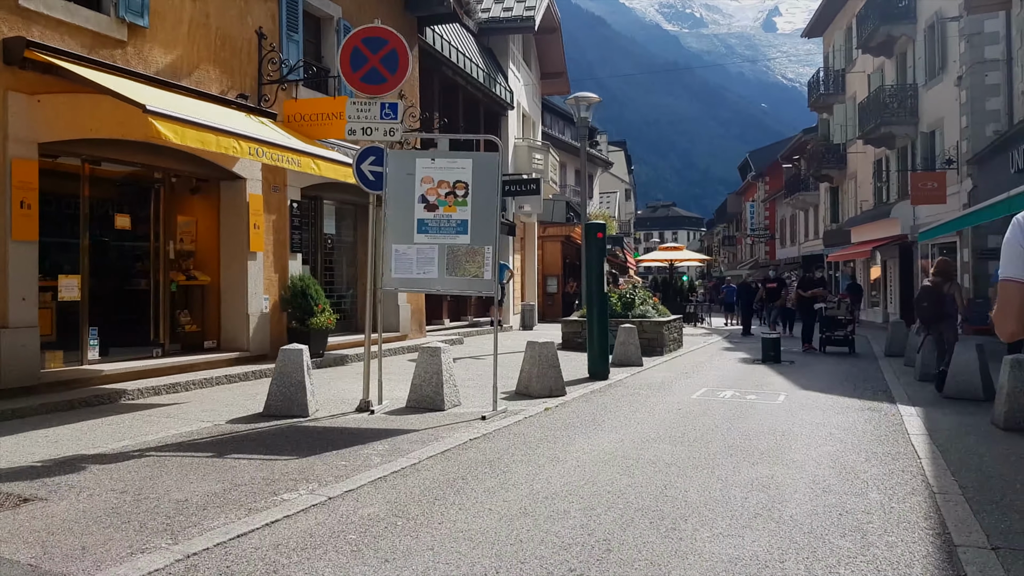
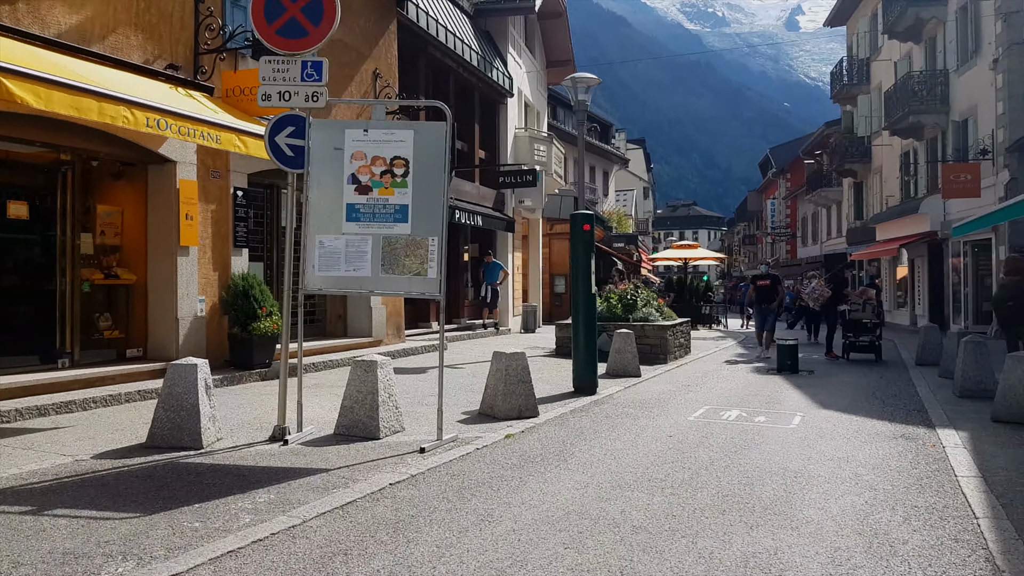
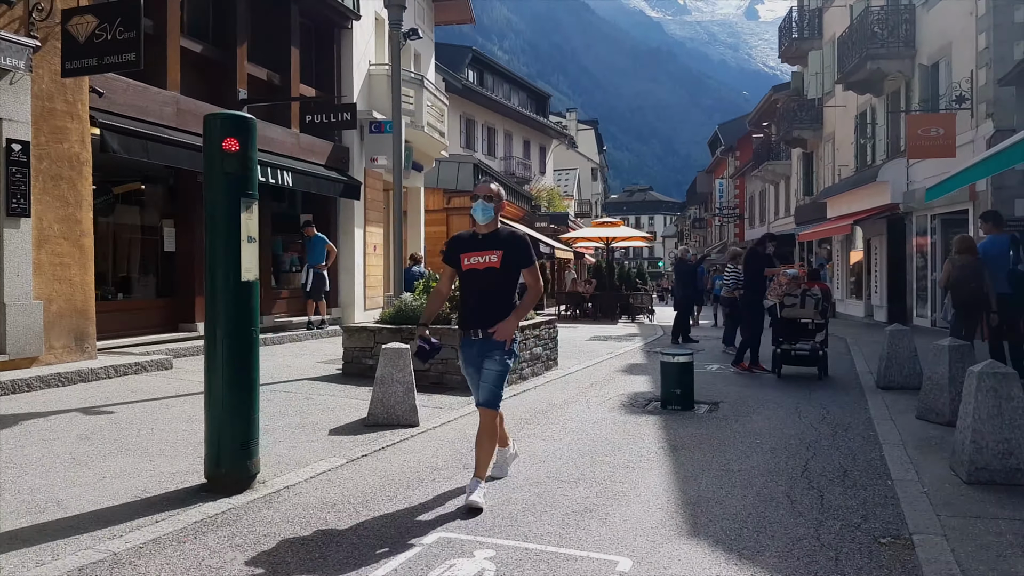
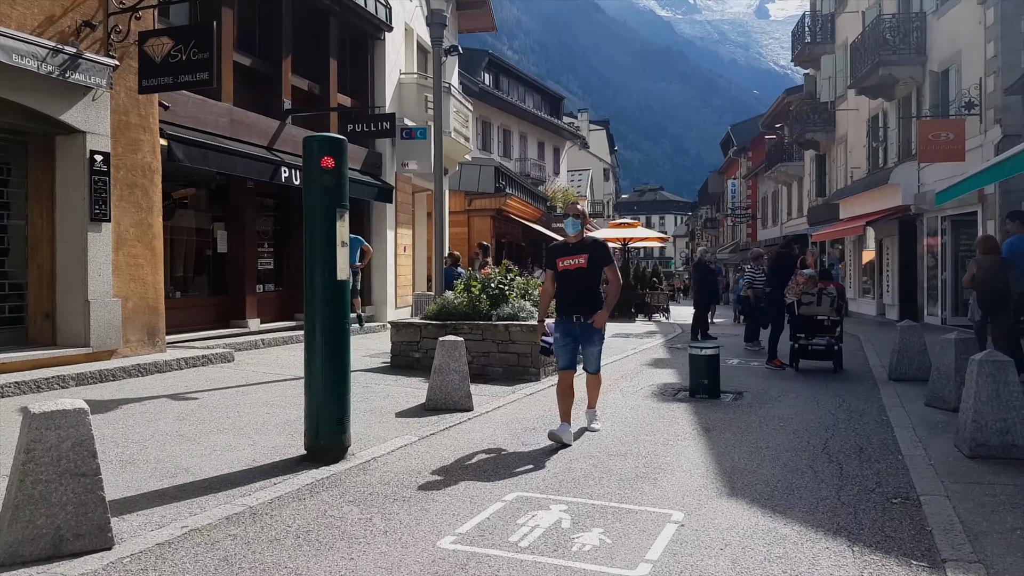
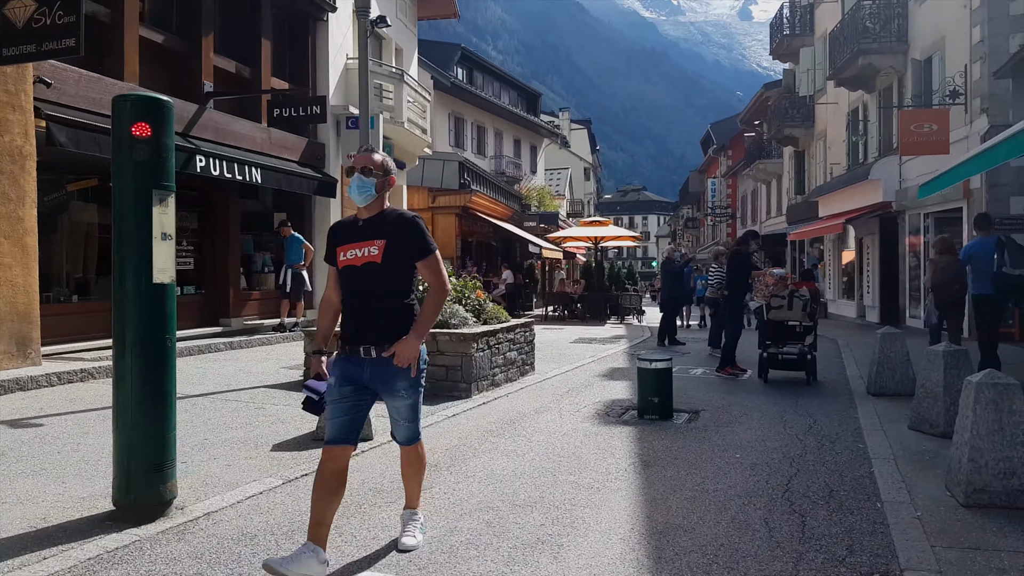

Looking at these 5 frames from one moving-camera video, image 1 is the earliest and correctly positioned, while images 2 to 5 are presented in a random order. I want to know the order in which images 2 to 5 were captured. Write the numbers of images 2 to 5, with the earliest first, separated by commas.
2, 4, 3, 5
